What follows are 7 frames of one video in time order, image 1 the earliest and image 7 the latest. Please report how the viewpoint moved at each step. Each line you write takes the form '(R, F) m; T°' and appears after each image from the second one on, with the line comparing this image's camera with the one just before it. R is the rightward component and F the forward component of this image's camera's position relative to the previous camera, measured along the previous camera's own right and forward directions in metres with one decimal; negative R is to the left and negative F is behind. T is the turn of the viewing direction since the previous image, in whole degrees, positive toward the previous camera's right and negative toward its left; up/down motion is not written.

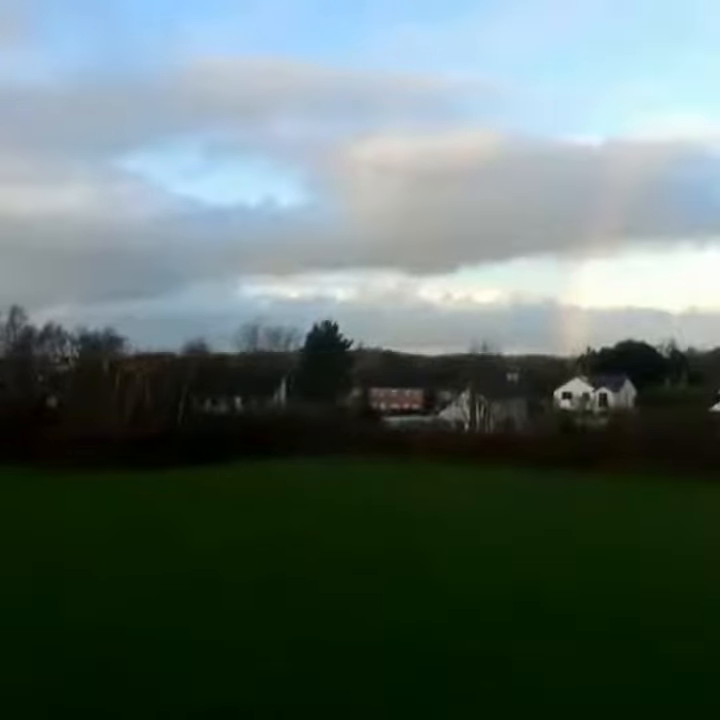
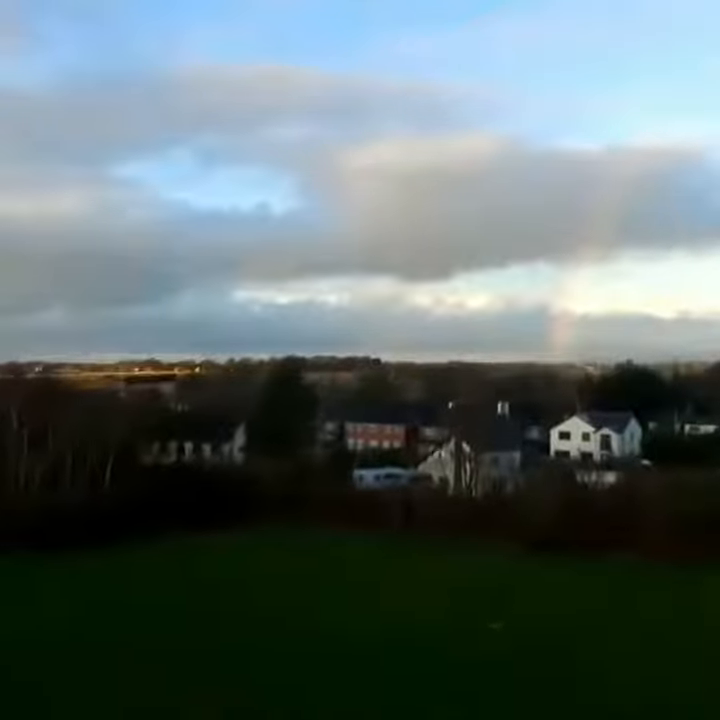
(+0.1, +0.7) m; +1°
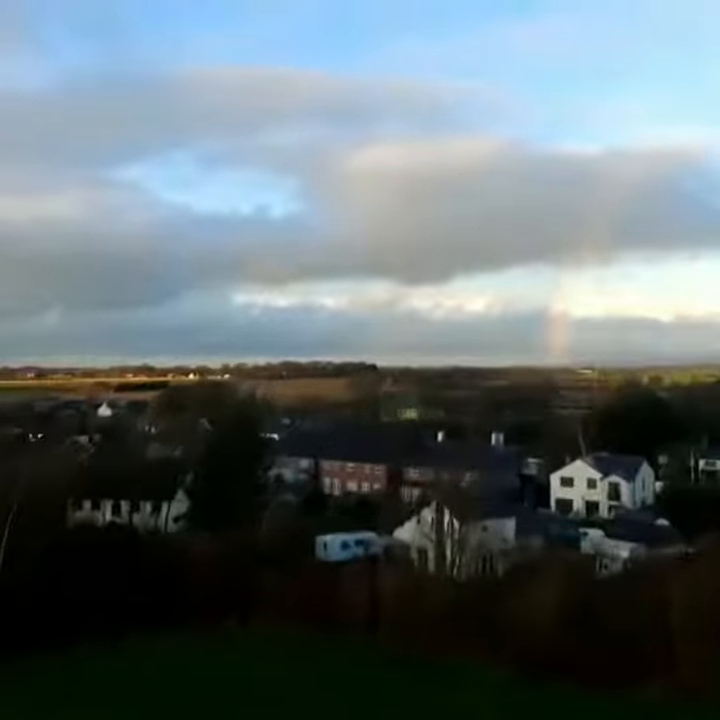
(+0.2, +0.8) m; 0°
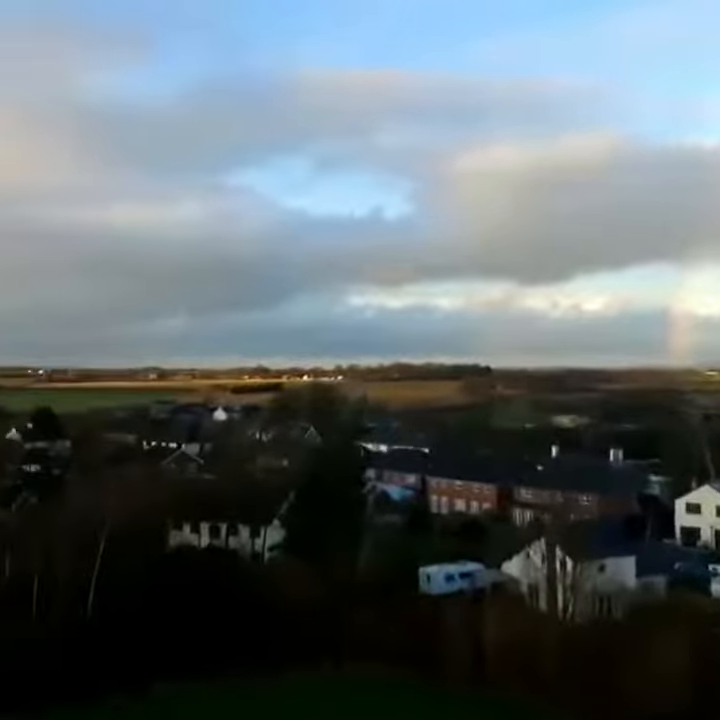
(0.0, +0.2) m; -7°
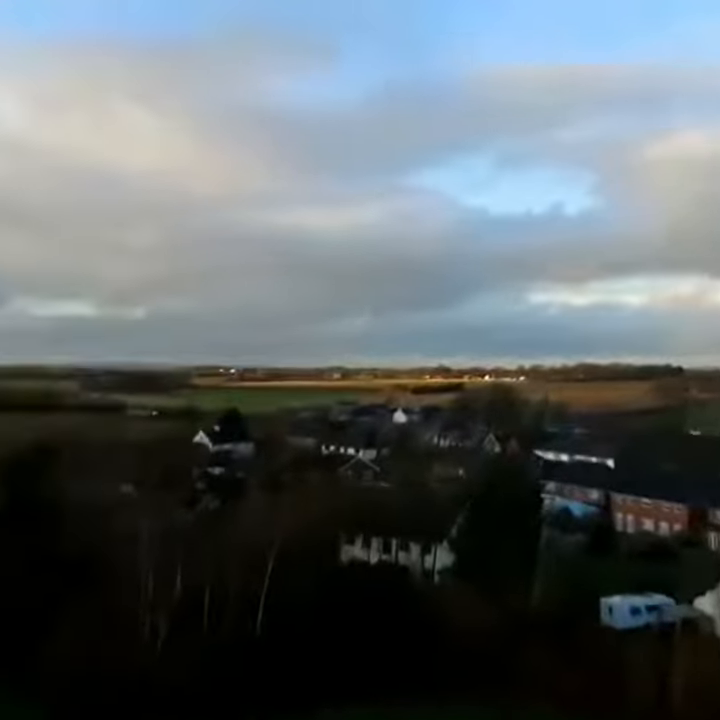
(0.0, +0.1) m; -12°
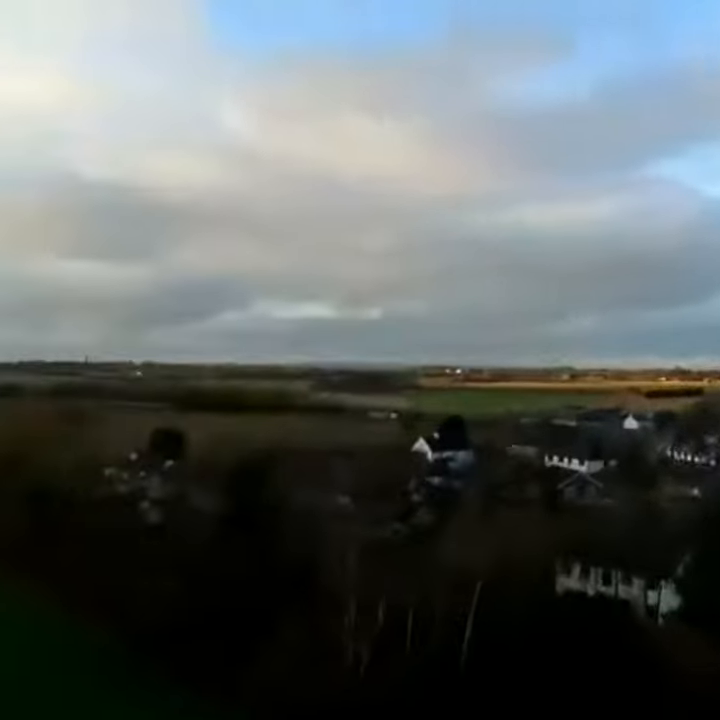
(+0.1, +0.1) m; -15°
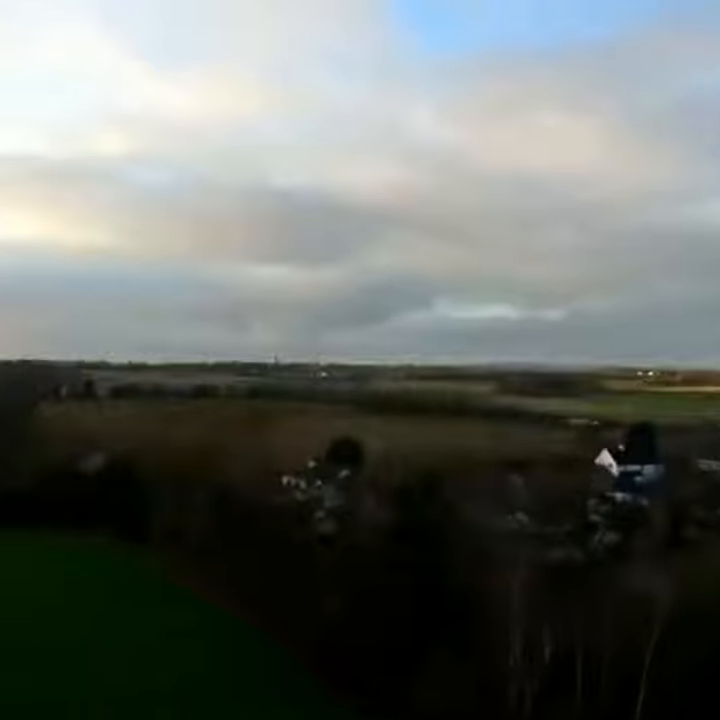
(+0.1, +0.1) m; -12°
